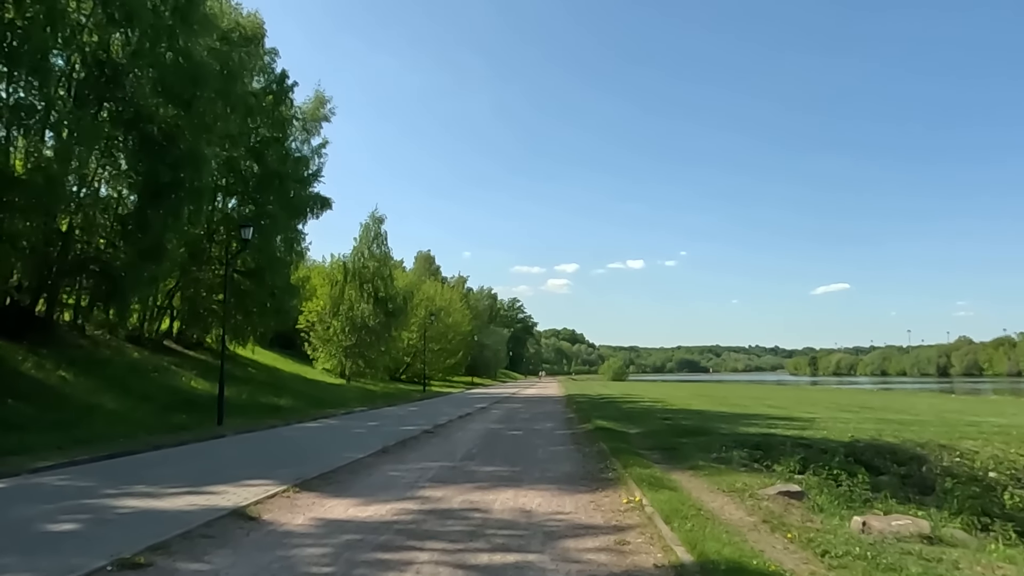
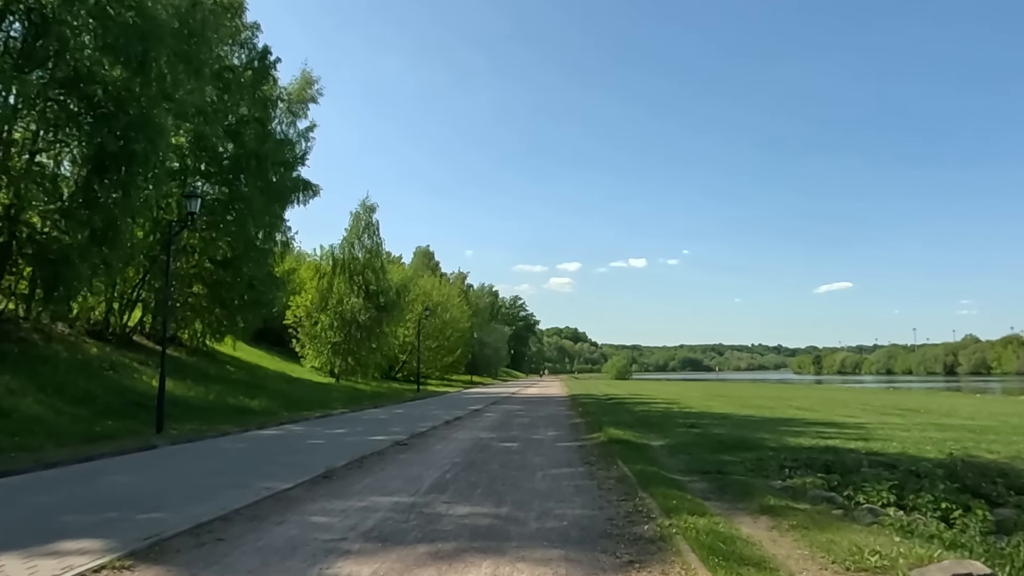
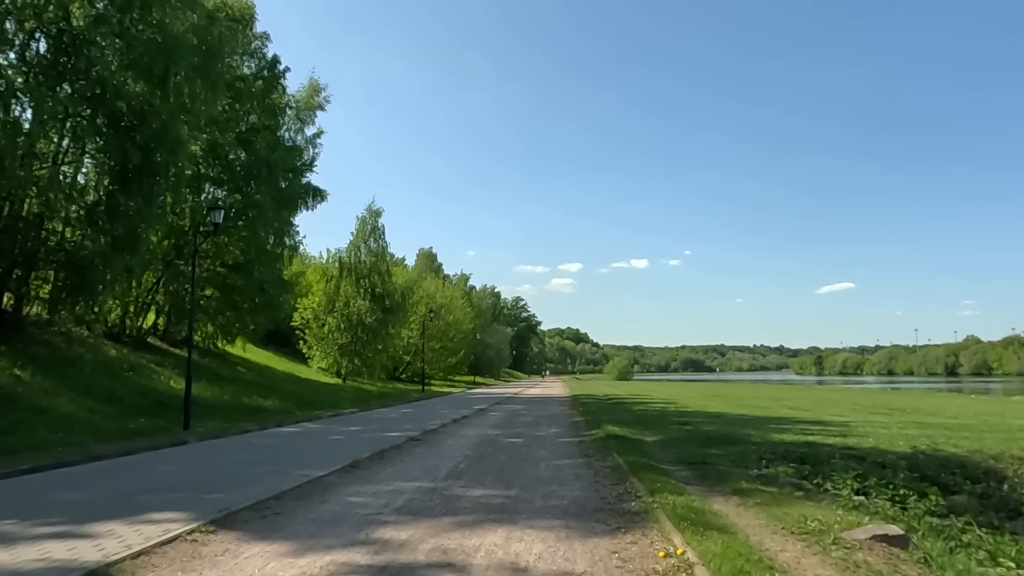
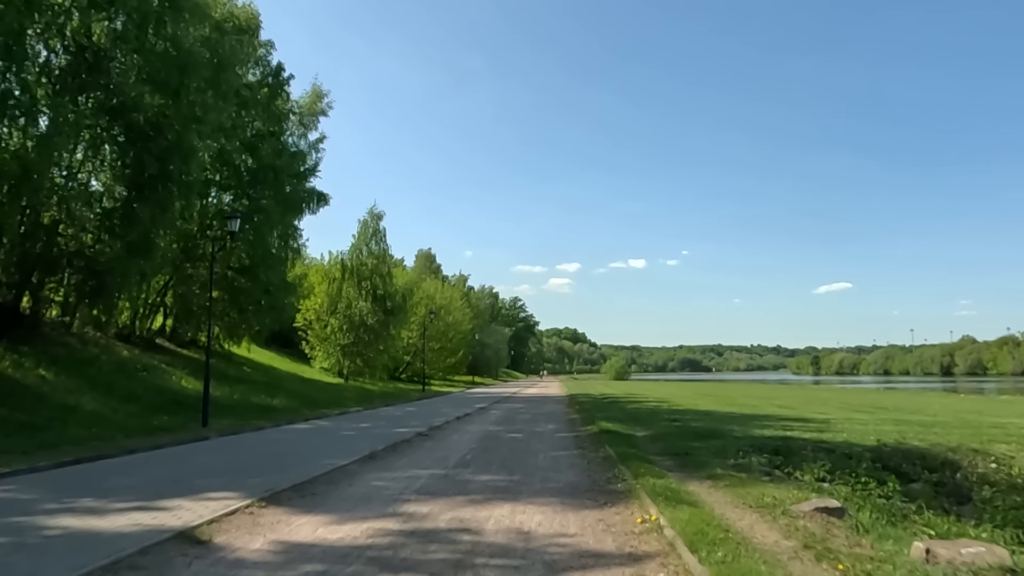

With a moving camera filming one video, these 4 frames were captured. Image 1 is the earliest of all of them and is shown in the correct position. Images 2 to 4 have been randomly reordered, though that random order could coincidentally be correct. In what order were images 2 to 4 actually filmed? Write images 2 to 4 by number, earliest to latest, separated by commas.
4, 3, 2
